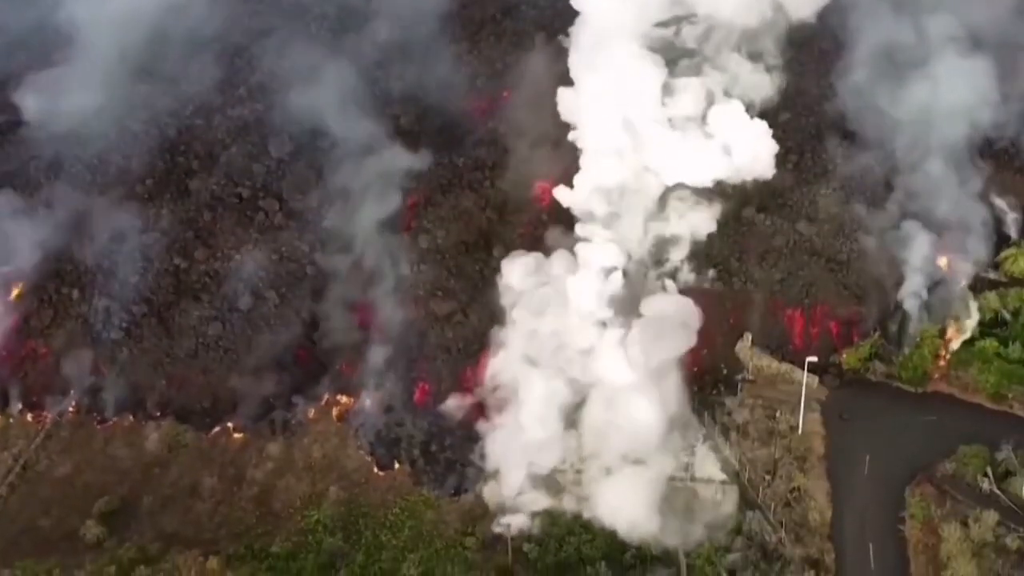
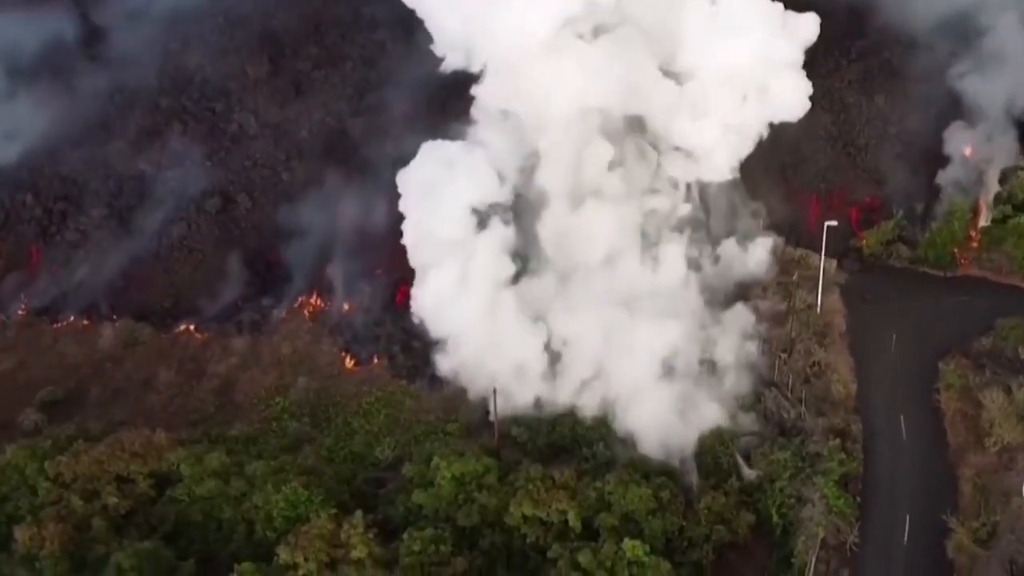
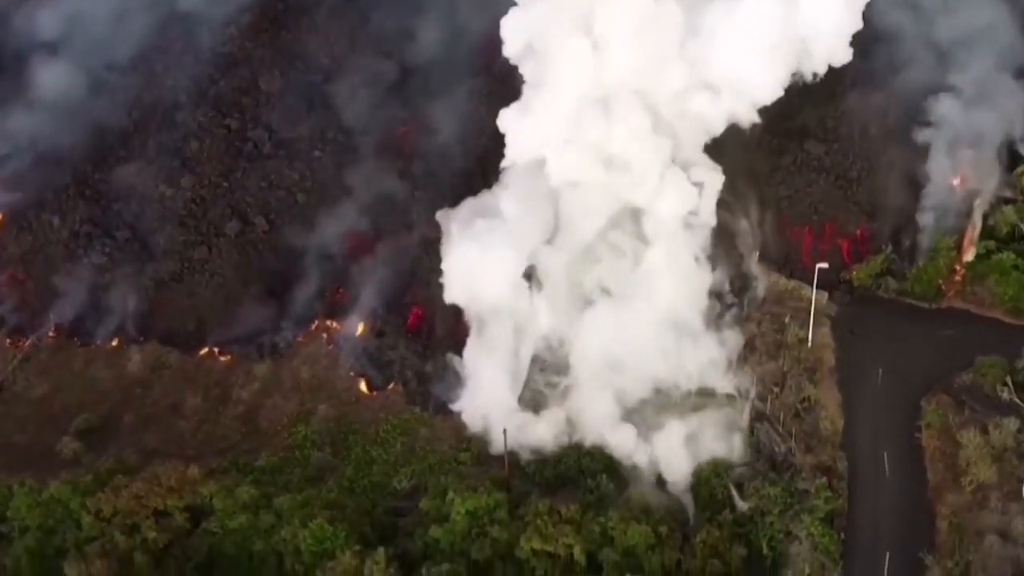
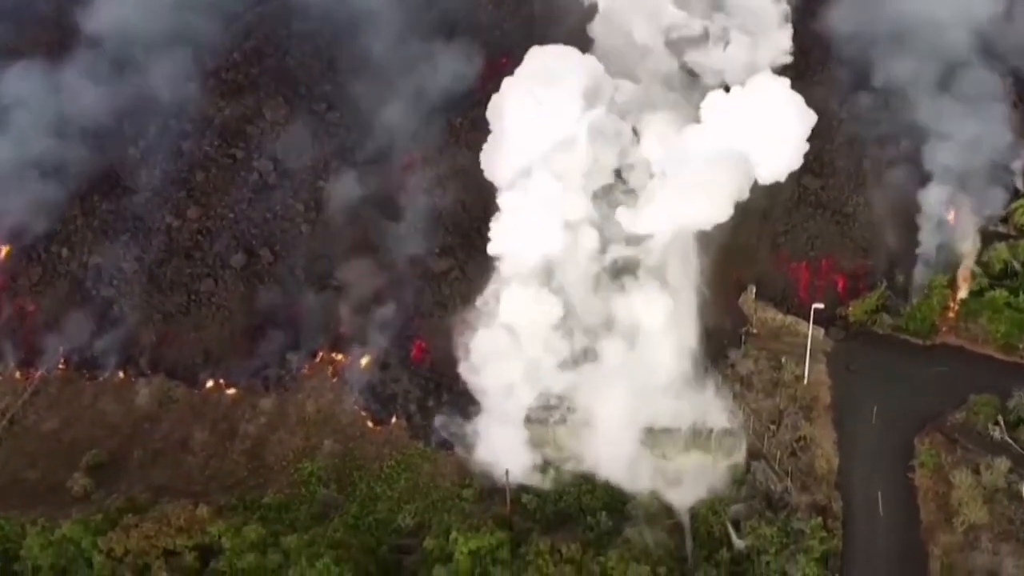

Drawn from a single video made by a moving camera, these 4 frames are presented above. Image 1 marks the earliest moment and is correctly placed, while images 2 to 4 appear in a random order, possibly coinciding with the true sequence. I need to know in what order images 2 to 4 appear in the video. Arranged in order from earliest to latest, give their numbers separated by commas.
4, 3, 2
